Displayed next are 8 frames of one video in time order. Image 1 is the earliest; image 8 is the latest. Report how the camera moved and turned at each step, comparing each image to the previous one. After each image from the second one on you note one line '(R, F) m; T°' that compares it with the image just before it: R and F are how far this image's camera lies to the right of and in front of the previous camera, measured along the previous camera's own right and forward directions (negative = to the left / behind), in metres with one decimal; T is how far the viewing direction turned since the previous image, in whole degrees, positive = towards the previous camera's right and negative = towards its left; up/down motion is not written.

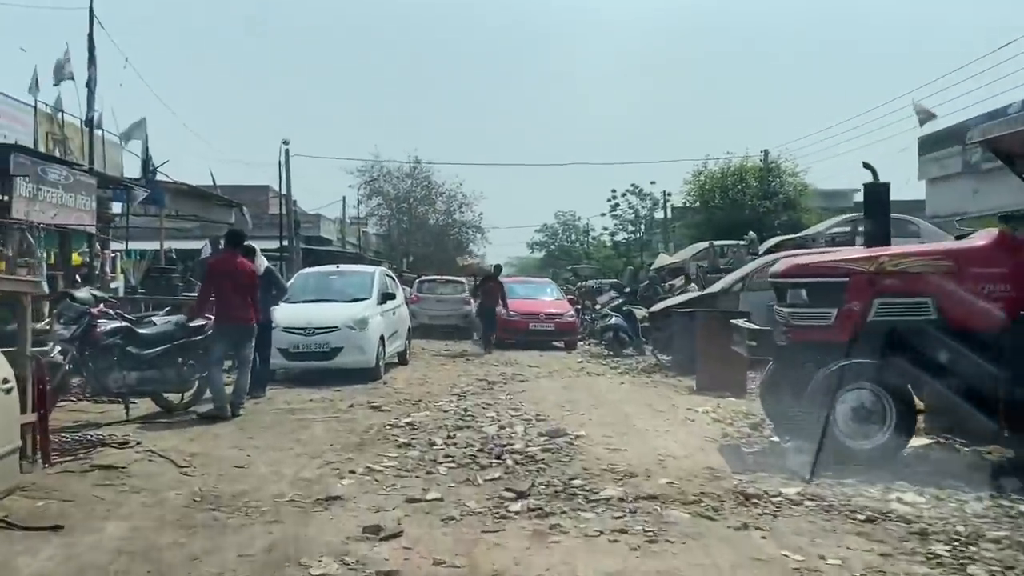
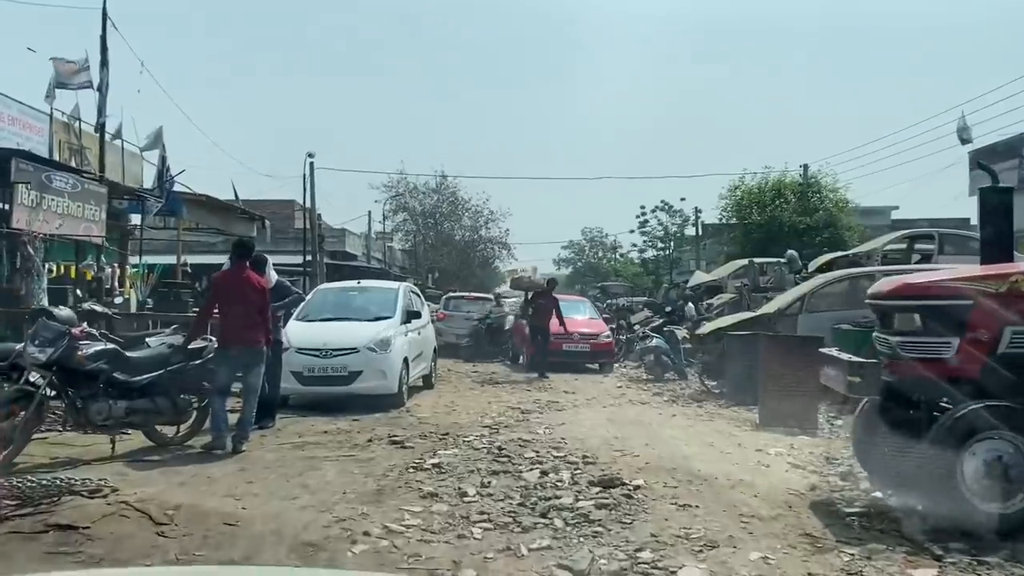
(-0.2, +1.1) m; -2°
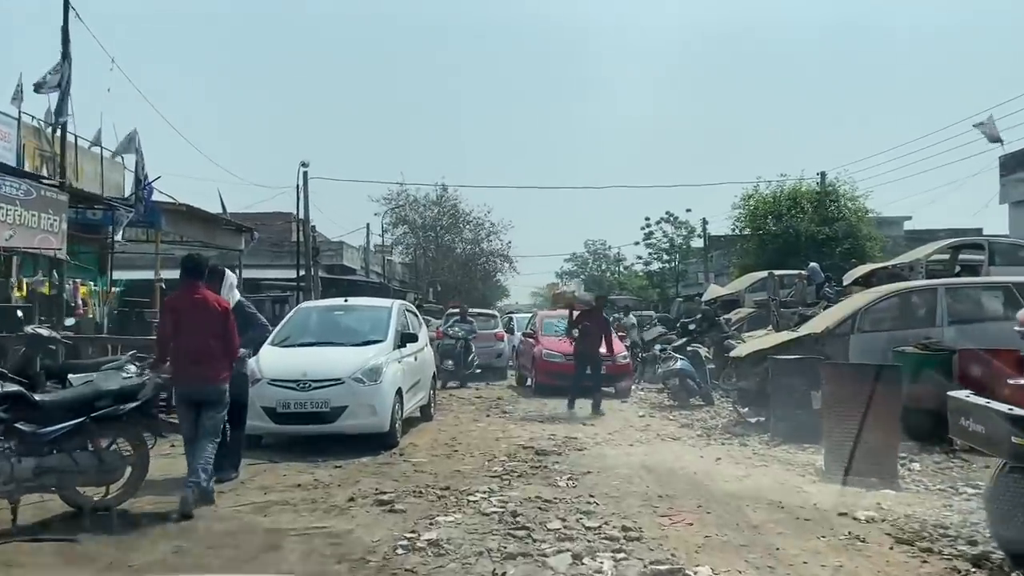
(-0.1, +1.6) m; 0°
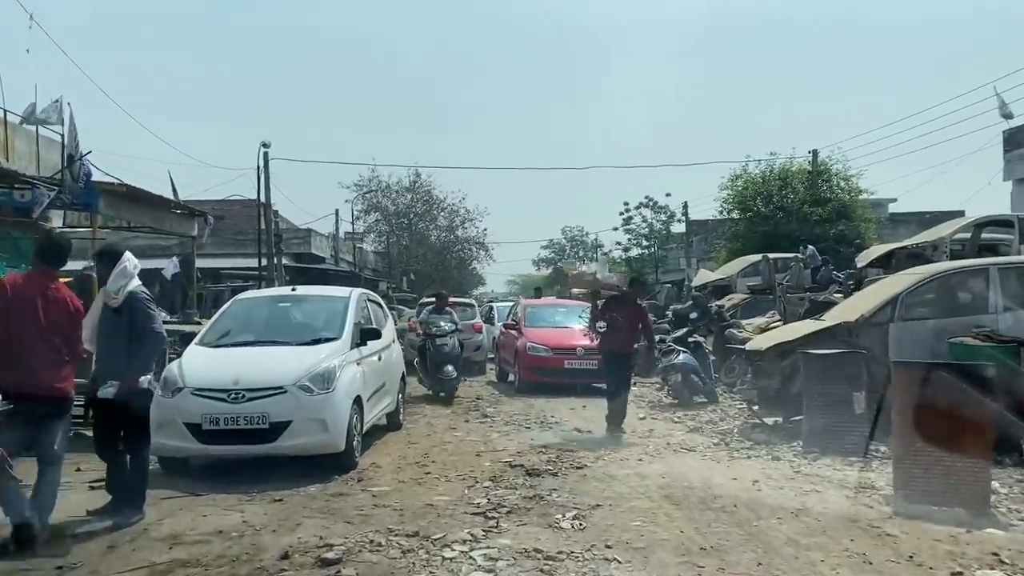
(-0.1, +1.7) m; +2°
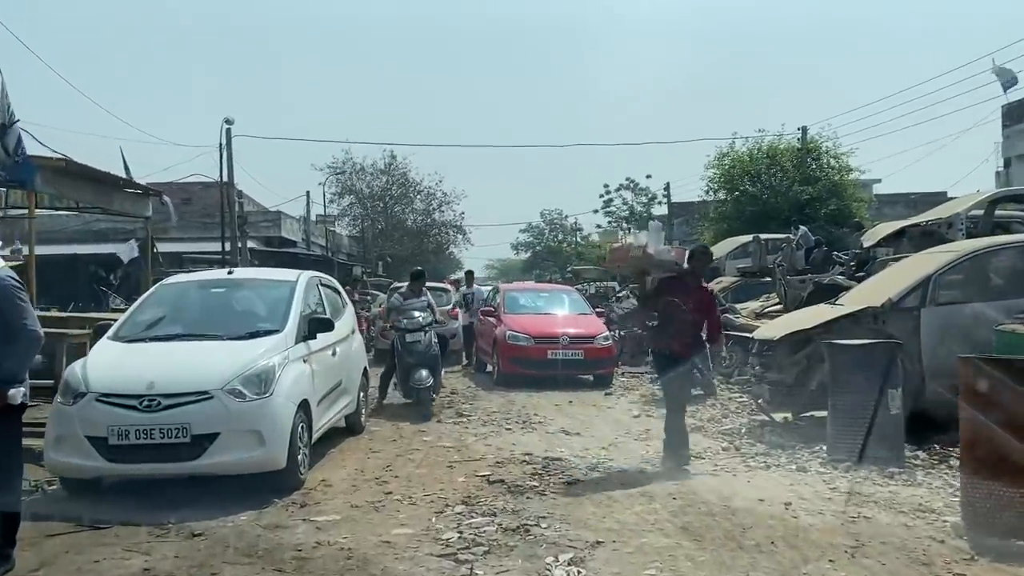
(0.0, +1.3) m; +1°
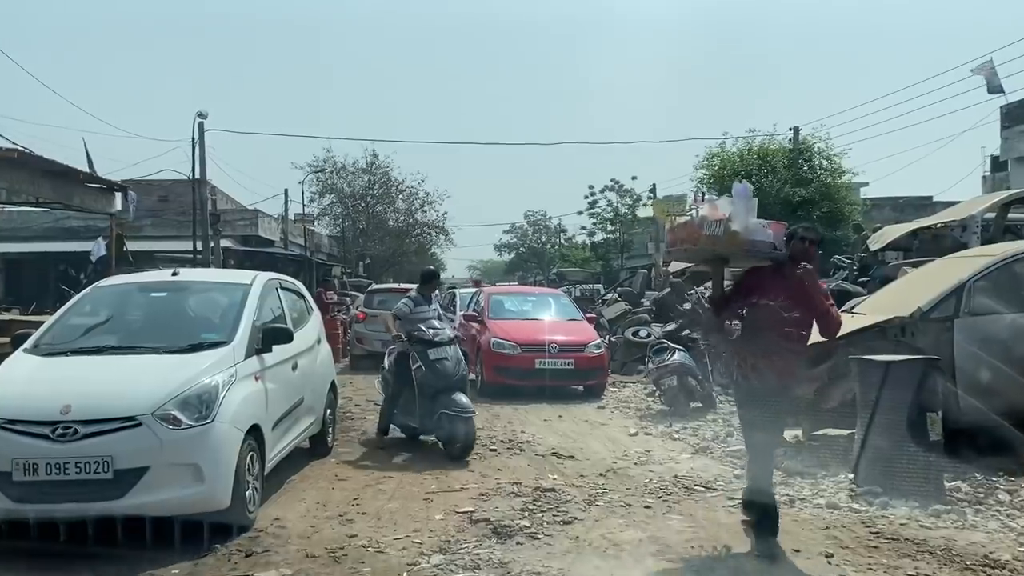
(0.0, +0.9) m; +1°
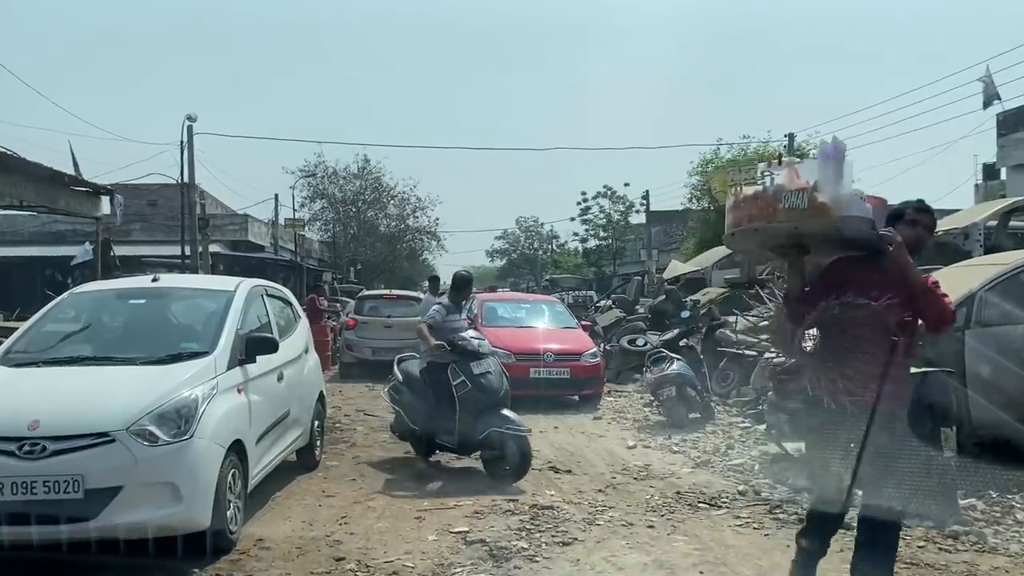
(0.0, +0.3) m; +1°
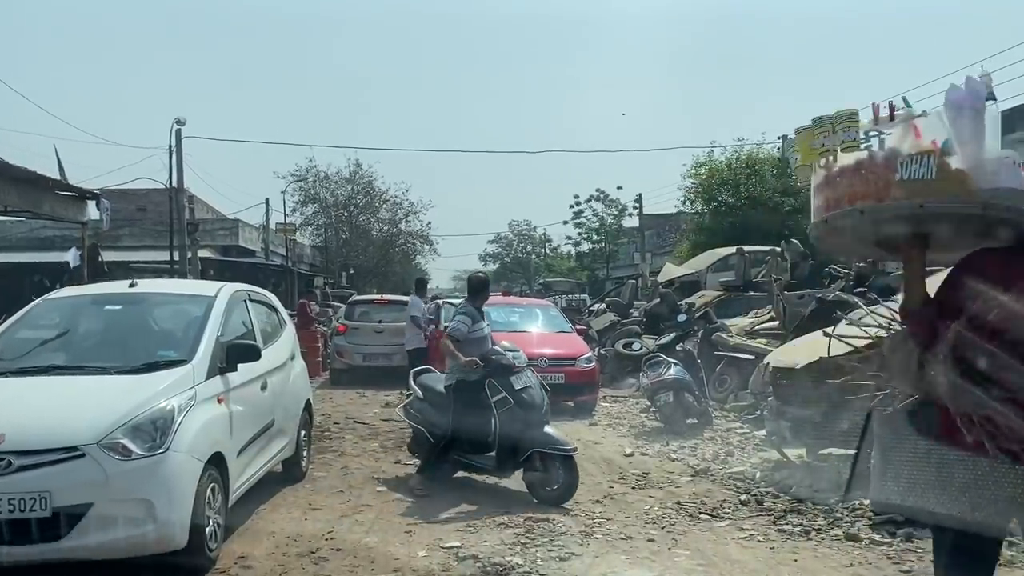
(0.0, +0.2) m; 0°
